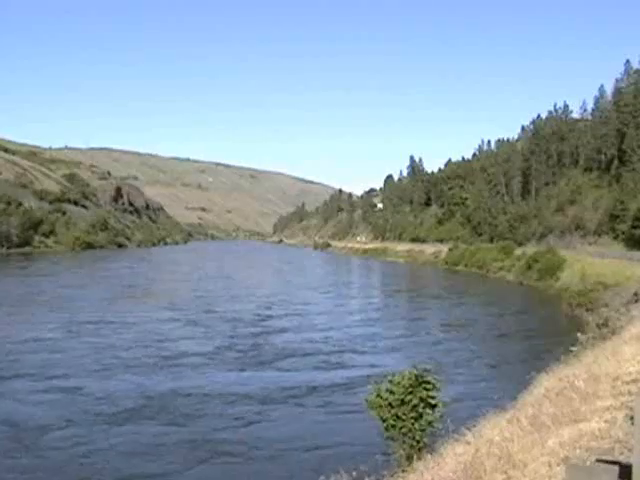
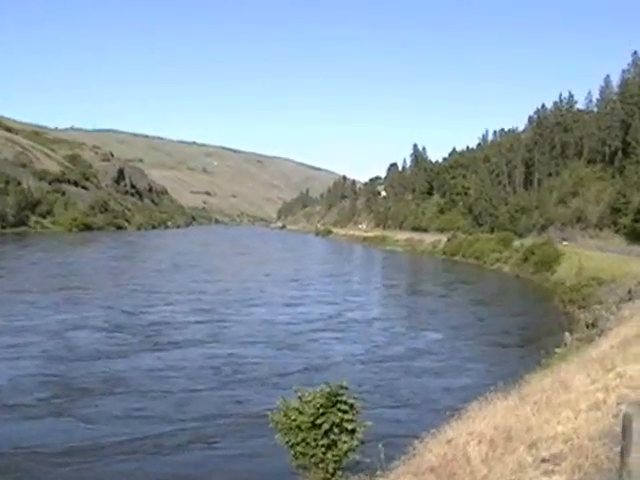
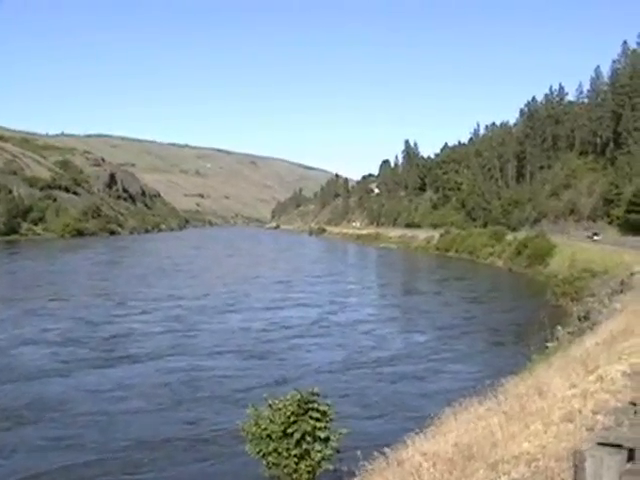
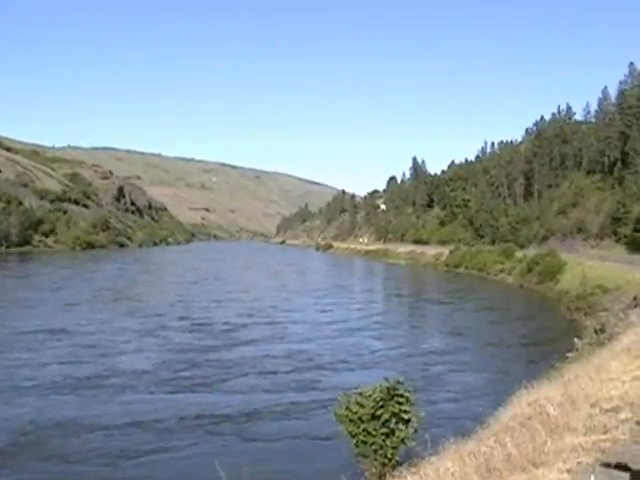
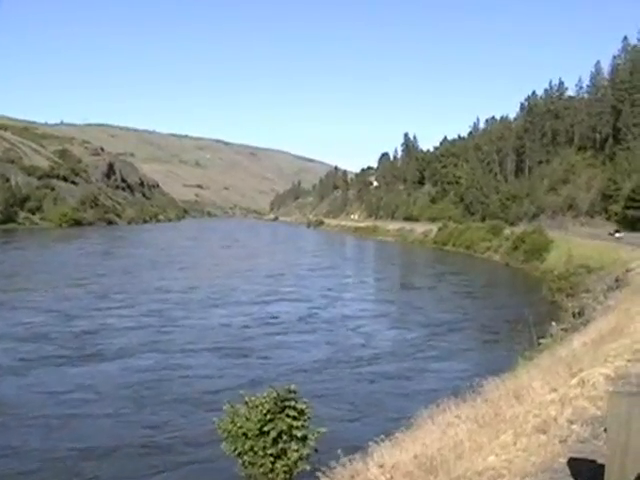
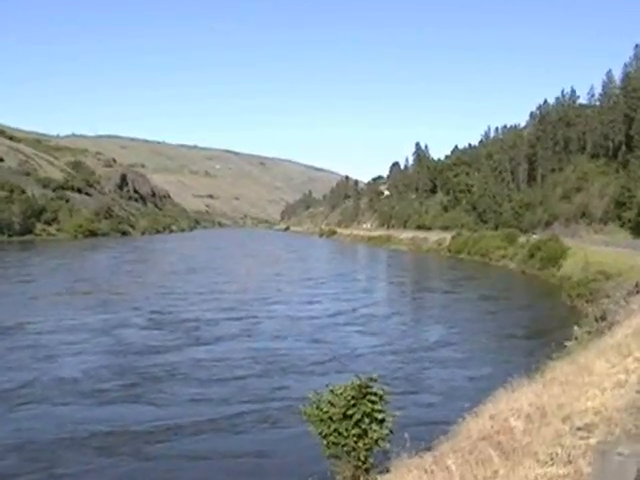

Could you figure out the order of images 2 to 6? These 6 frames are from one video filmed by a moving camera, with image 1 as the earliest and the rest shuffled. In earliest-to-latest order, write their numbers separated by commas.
4, 6, 2, 3, 5
